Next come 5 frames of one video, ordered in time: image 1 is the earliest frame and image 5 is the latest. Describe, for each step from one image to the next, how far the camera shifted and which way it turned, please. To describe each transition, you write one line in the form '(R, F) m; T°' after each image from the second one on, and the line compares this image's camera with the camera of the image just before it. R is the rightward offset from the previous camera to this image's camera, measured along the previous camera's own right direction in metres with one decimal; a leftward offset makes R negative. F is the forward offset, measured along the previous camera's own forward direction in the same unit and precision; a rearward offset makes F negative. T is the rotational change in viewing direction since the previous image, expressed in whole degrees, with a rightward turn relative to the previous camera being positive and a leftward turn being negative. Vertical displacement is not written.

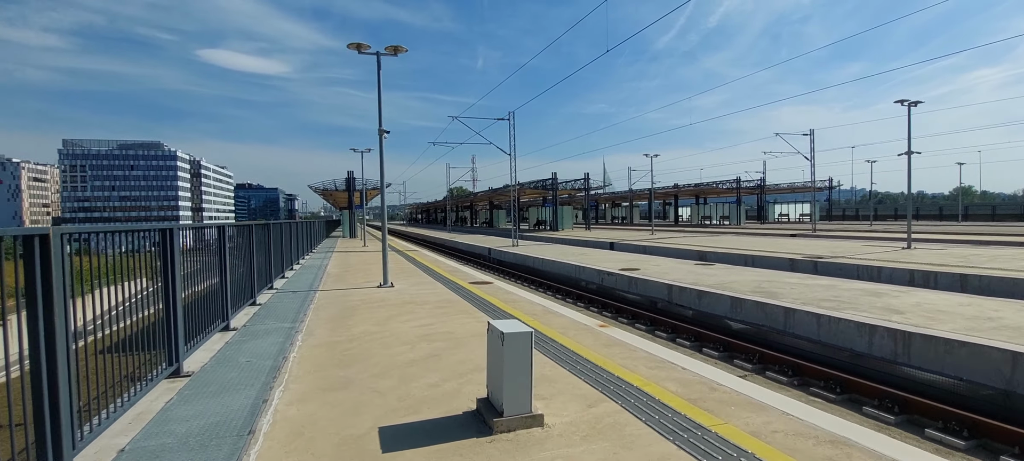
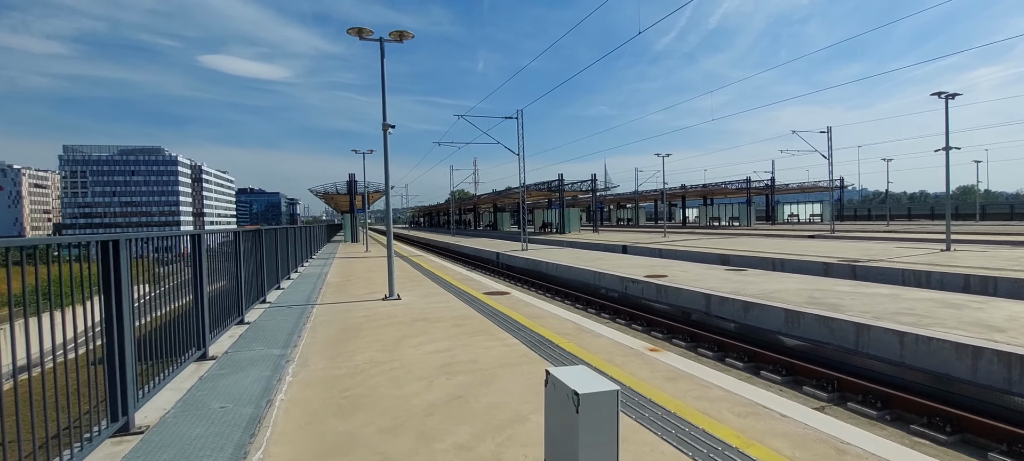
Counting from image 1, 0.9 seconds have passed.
(-0.4, +1.3) m; 0°
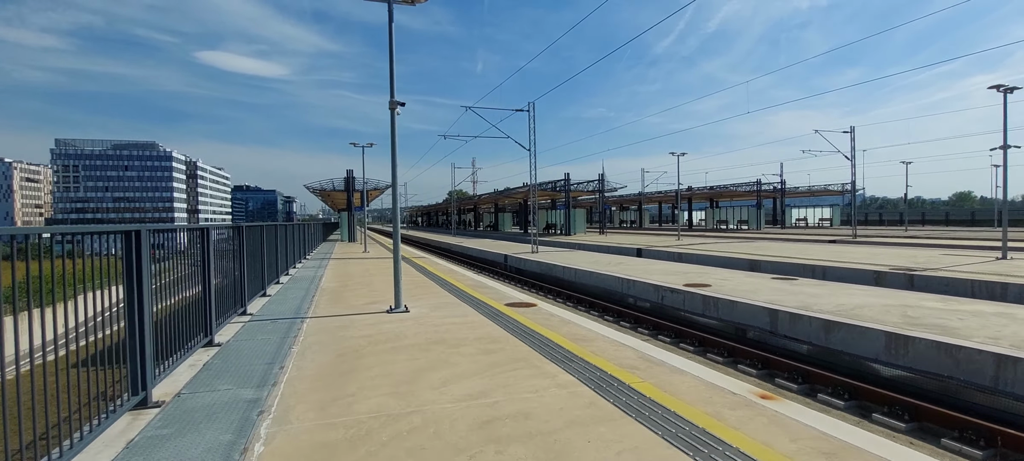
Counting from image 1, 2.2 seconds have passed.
(-0.7, +1.8) m; 0°
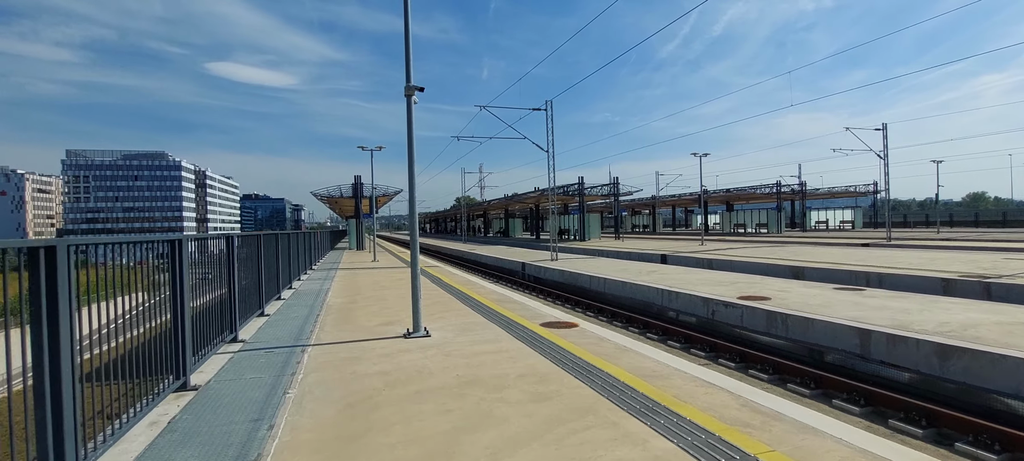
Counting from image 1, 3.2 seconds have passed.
(-0.5, +1.5) m; -1°
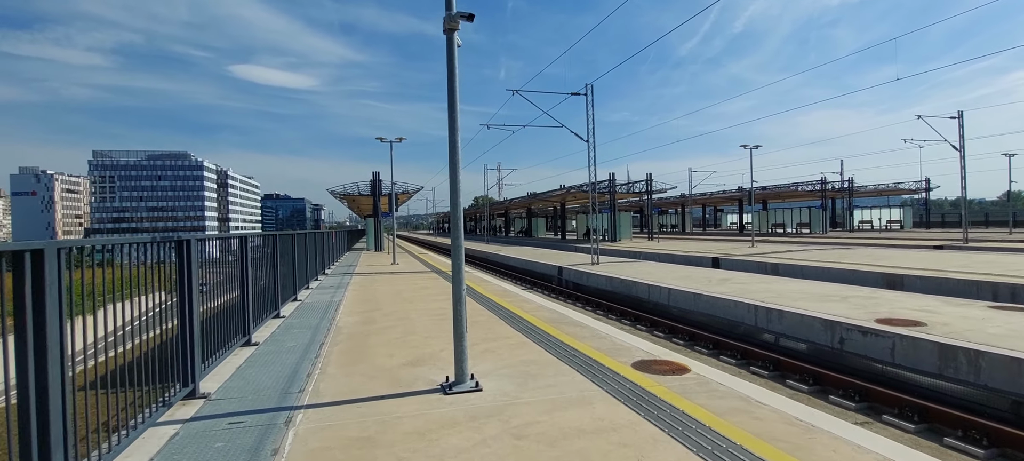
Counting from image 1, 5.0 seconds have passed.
(-0.8, +2.6) m; -2°
